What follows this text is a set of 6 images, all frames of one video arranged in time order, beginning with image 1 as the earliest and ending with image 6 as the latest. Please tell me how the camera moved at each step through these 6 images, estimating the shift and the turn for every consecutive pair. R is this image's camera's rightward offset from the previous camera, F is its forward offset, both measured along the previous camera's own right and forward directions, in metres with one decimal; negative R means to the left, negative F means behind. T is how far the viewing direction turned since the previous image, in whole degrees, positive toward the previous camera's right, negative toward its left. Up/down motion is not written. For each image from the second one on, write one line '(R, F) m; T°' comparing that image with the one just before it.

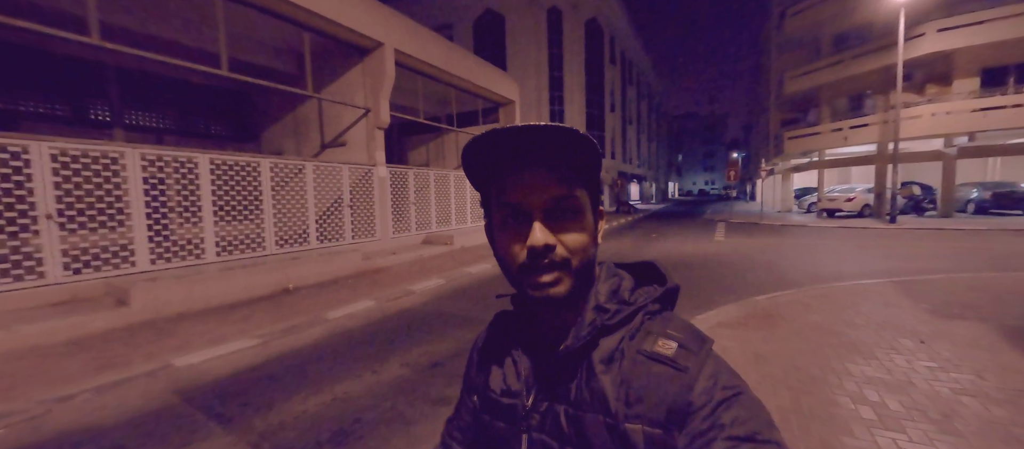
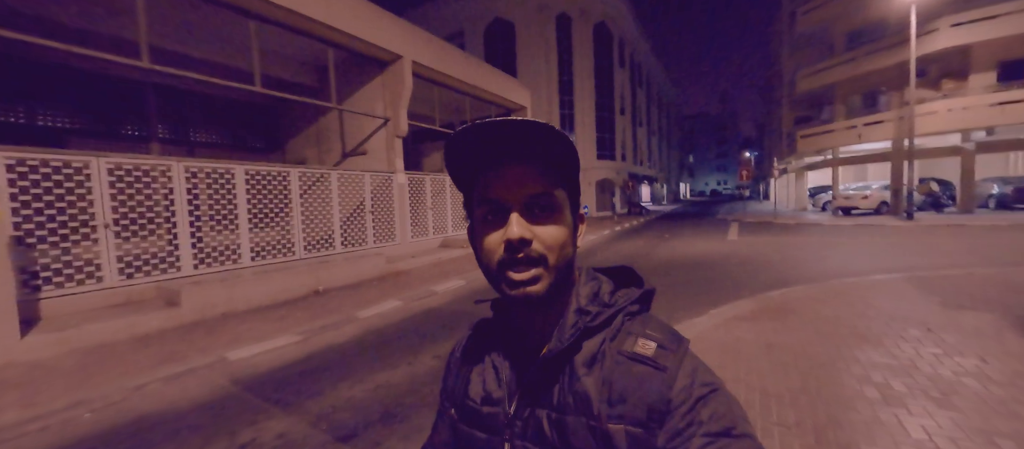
(-0.1, -0.3) m; -2°
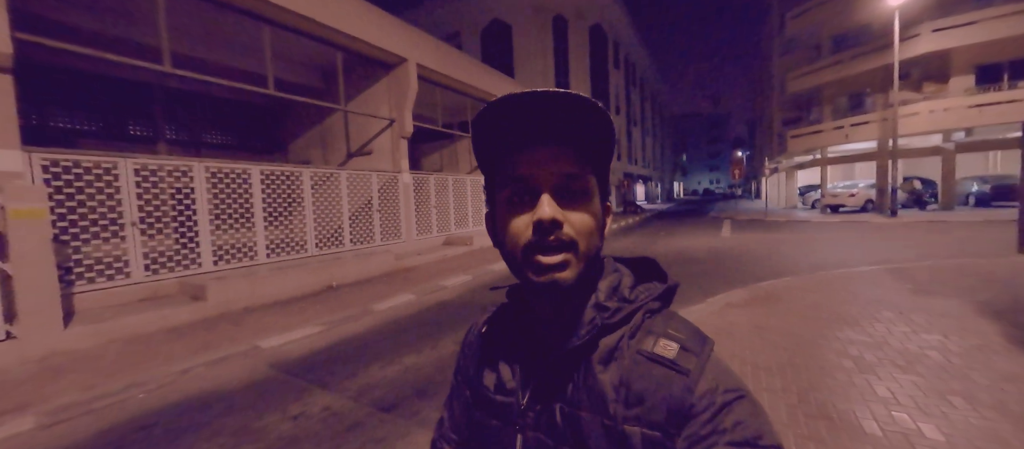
(-0.2, -0.4) m; +1°
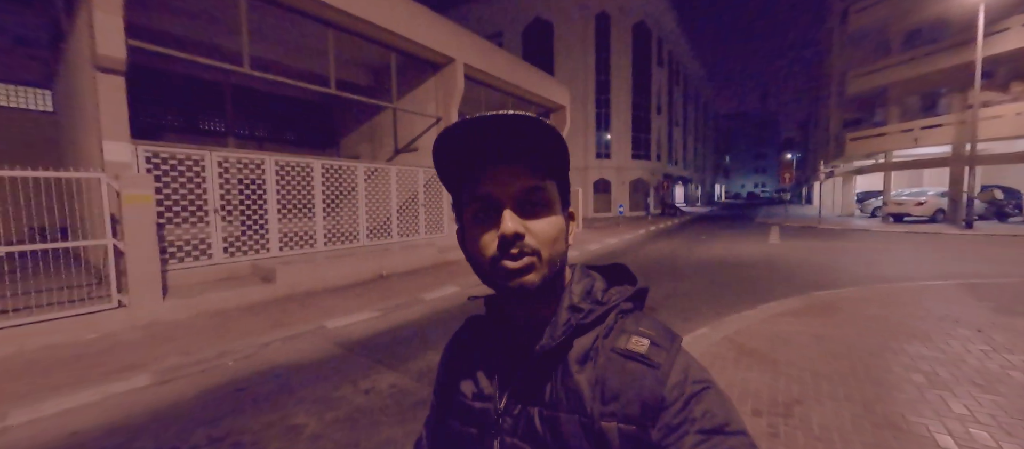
(-0.2, -0.2) m; -5°
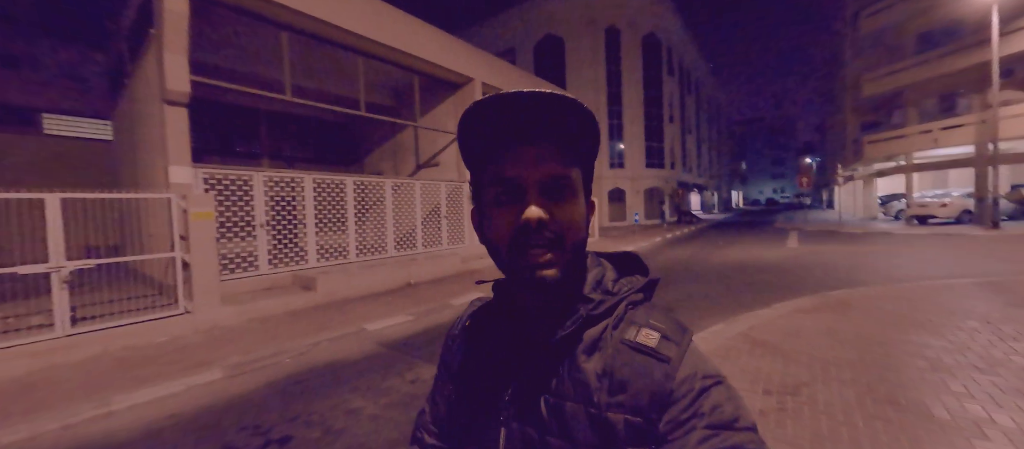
(-0.1, -0.4) m; -2°
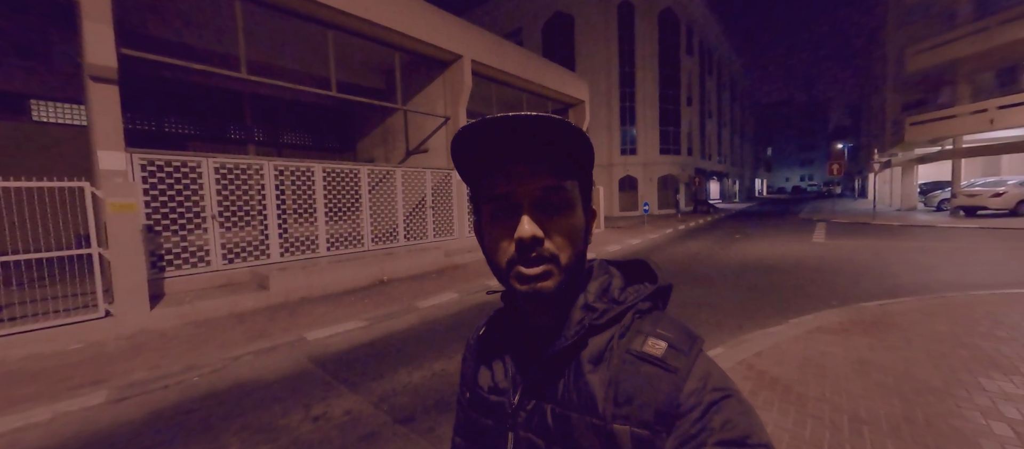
(+0.8, +1.0) m; -3°
